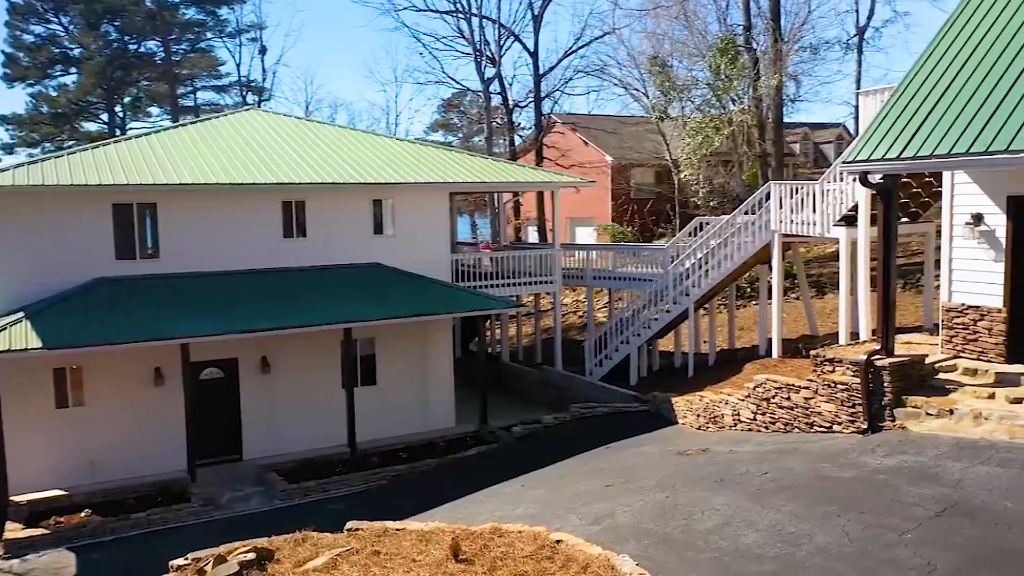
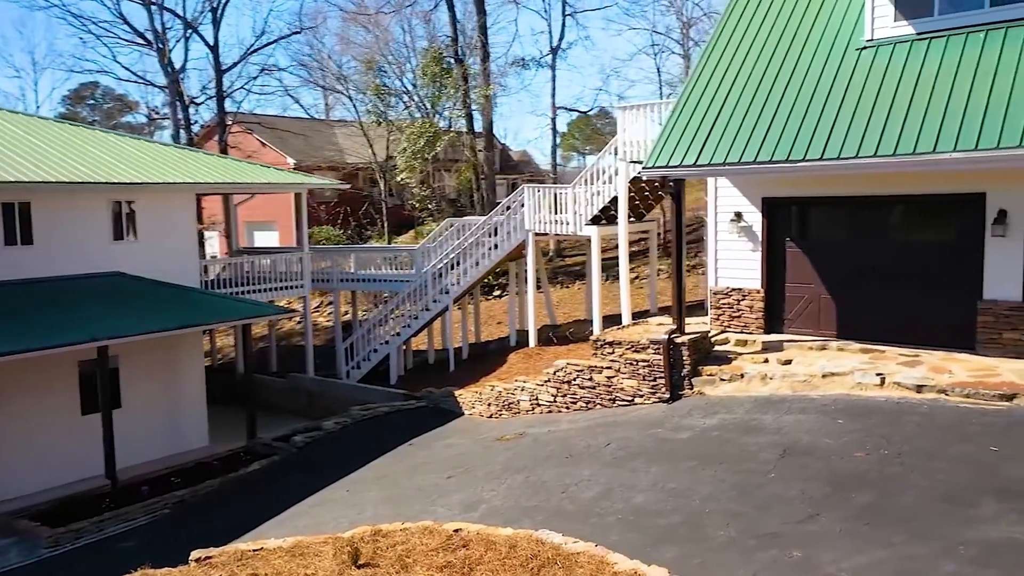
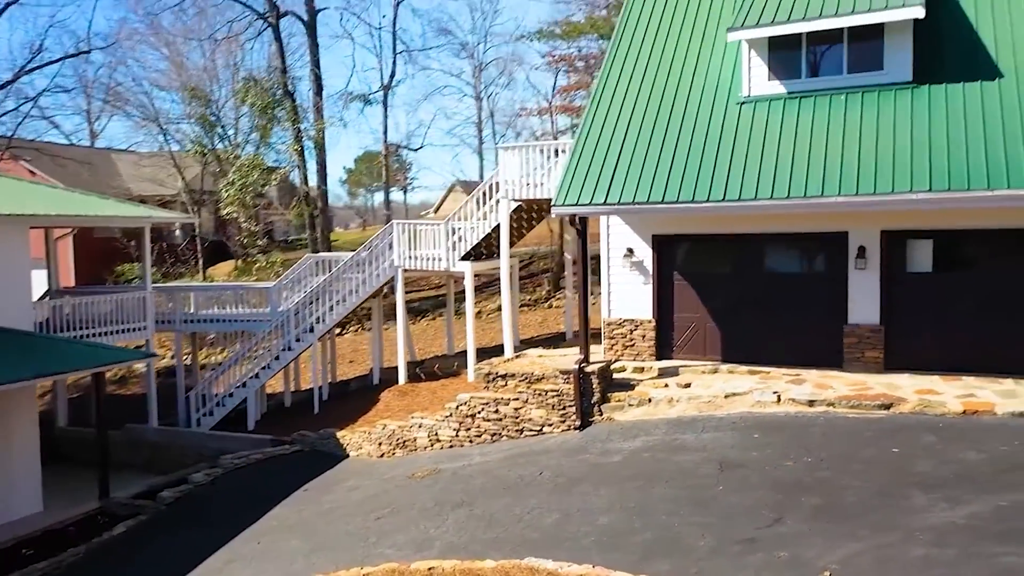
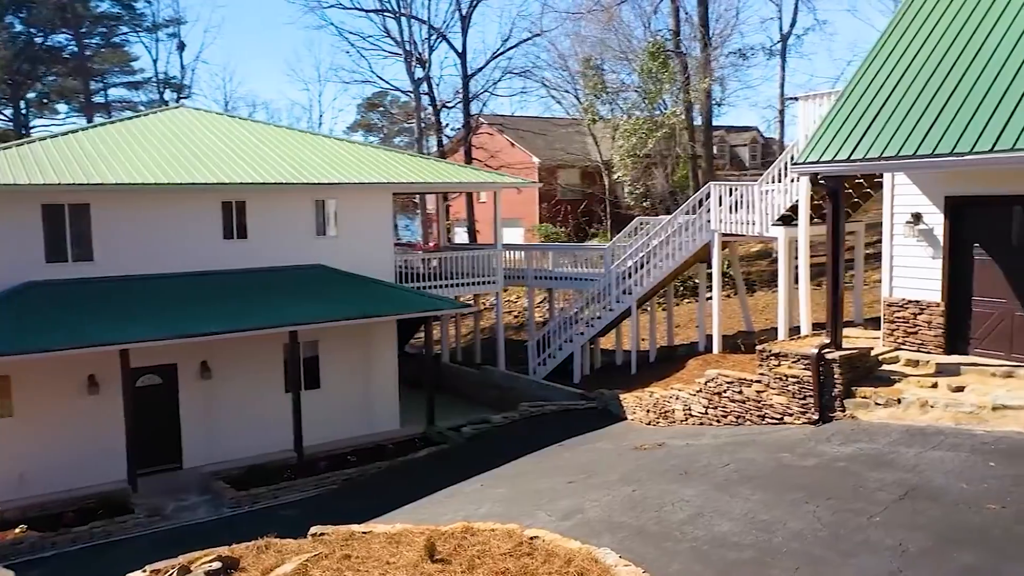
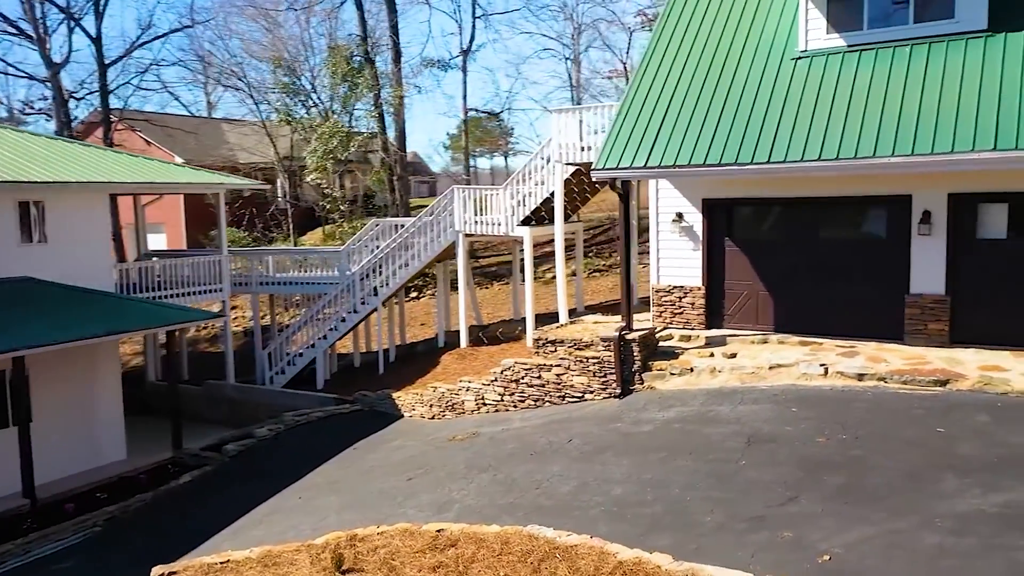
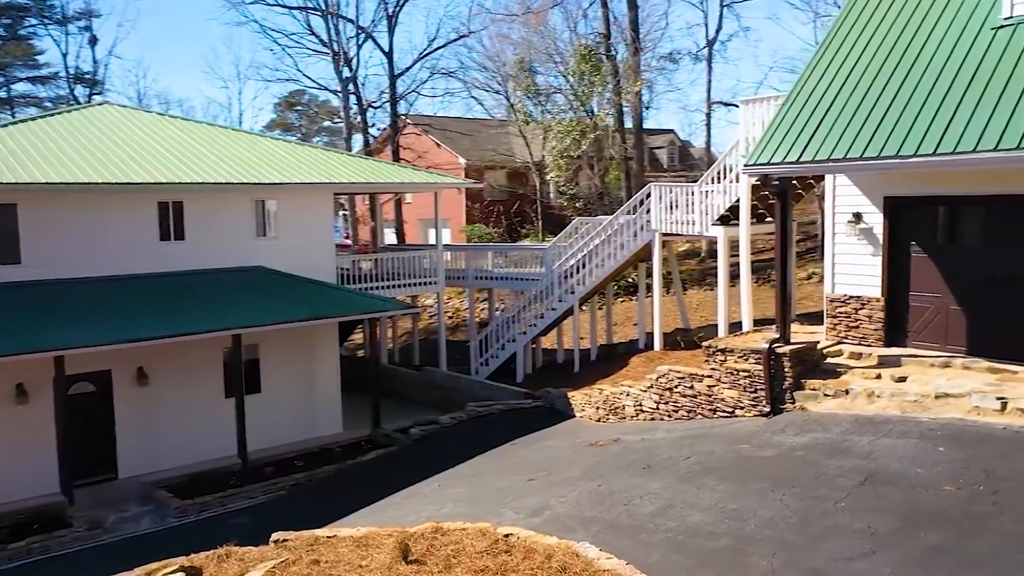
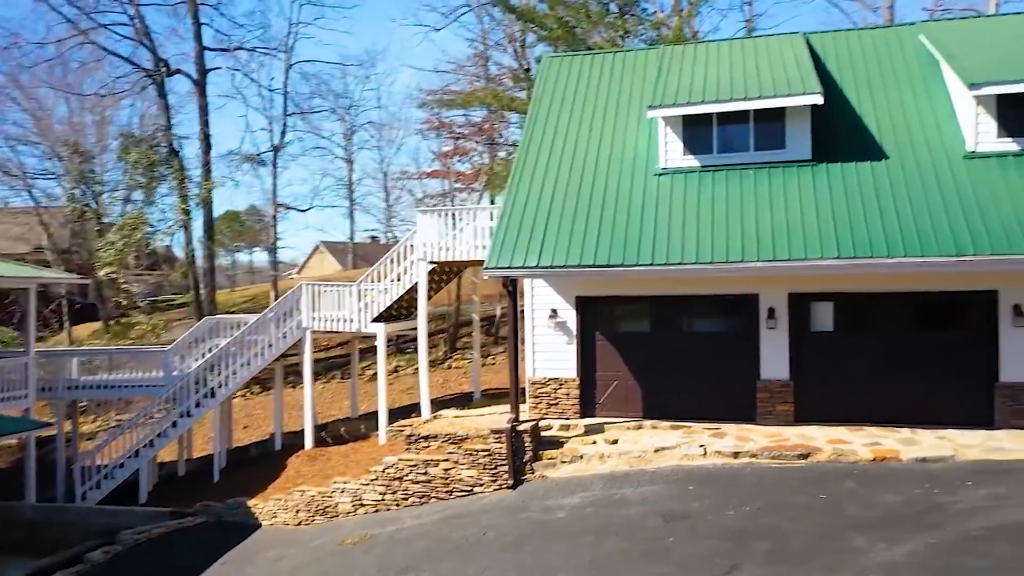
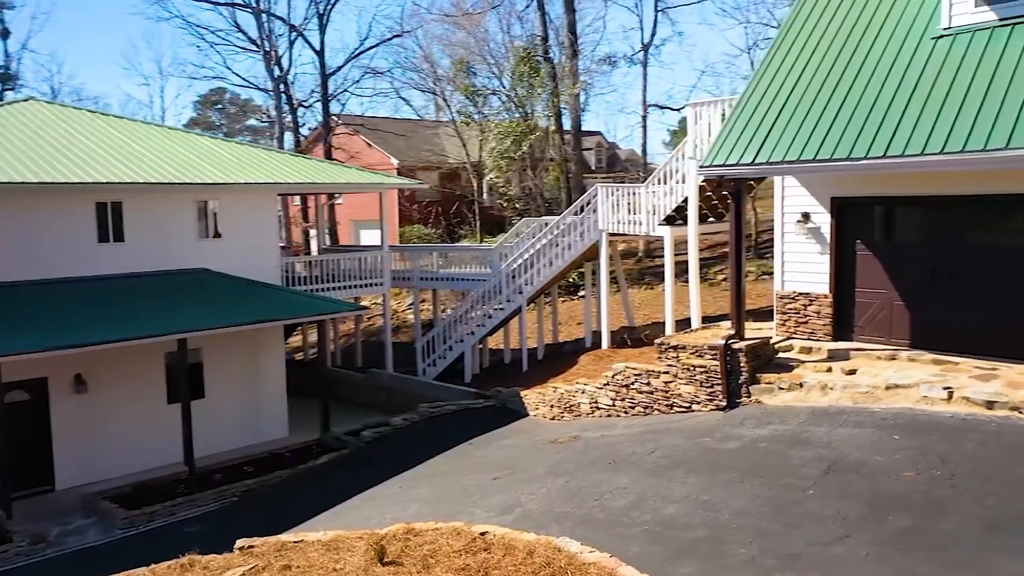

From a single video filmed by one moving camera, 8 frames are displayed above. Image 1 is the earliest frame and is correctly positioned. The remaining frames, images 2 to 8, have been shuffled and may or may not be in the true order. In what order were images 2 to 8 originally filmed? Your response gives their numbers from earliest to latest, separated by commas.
4, 6, 8, 2, 5, 3, 7
